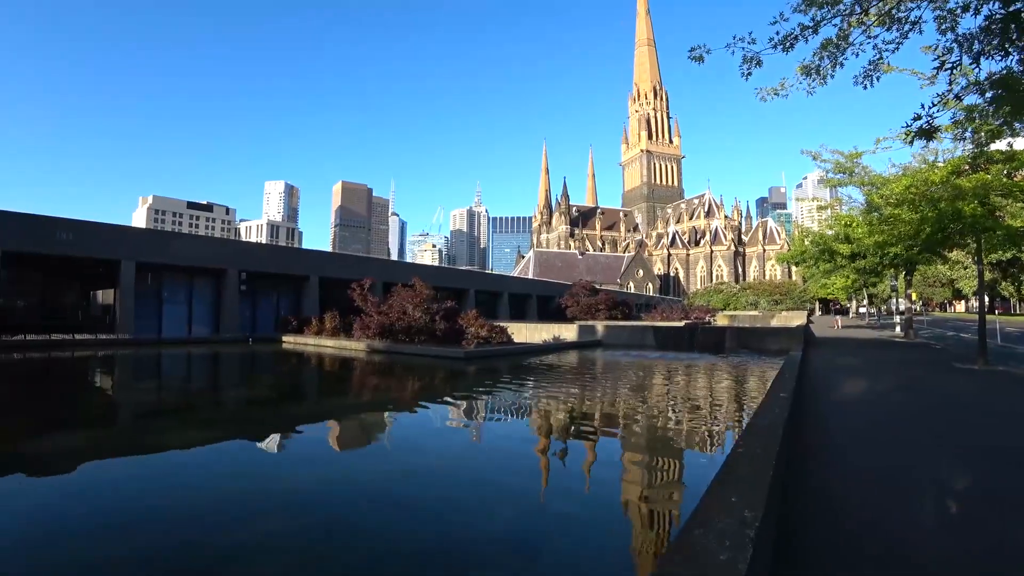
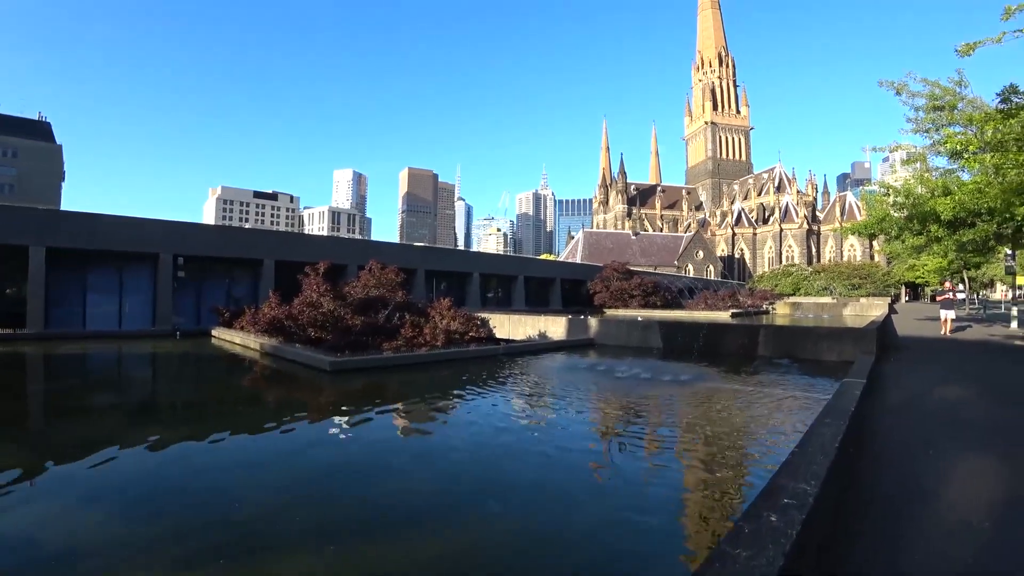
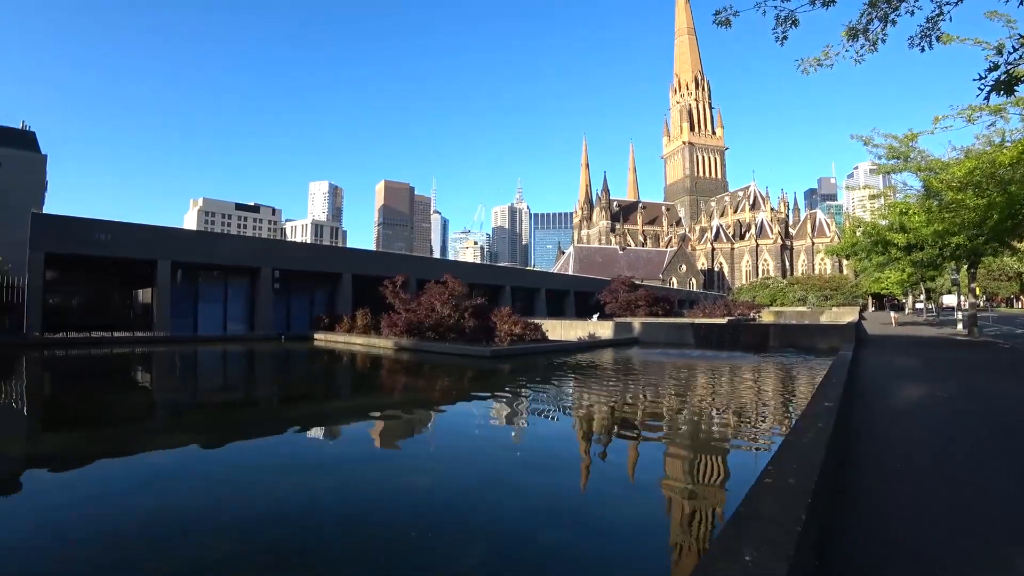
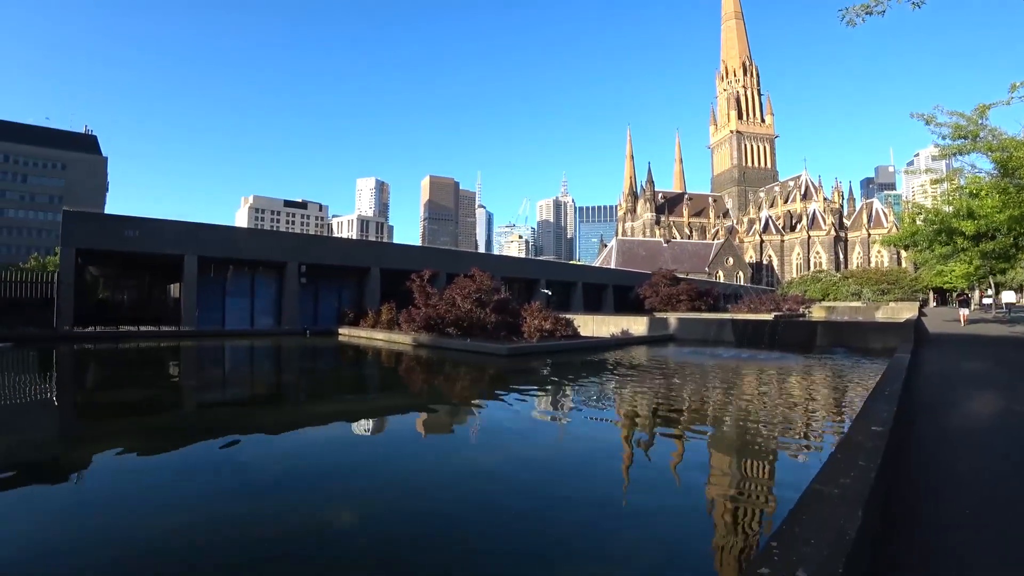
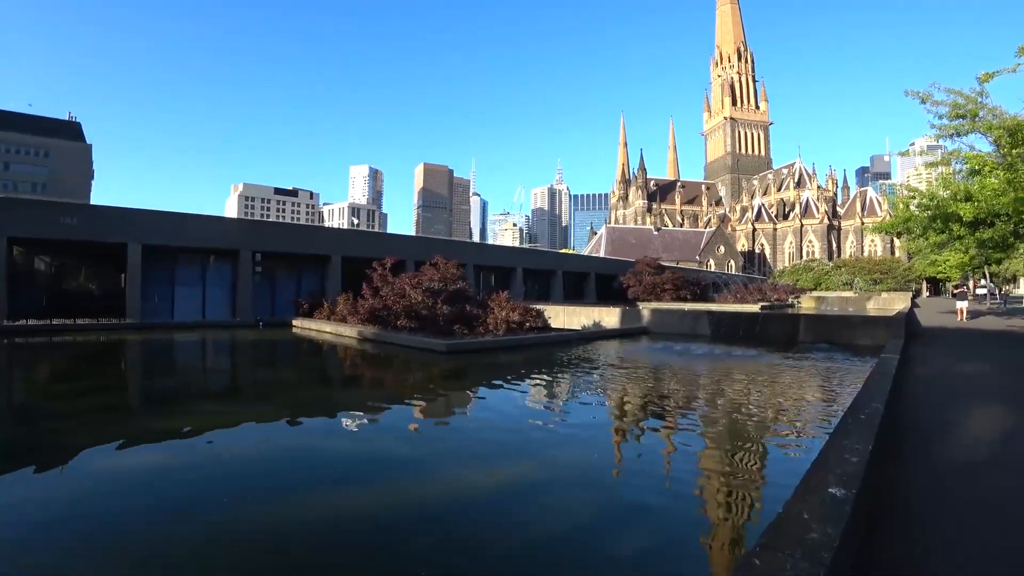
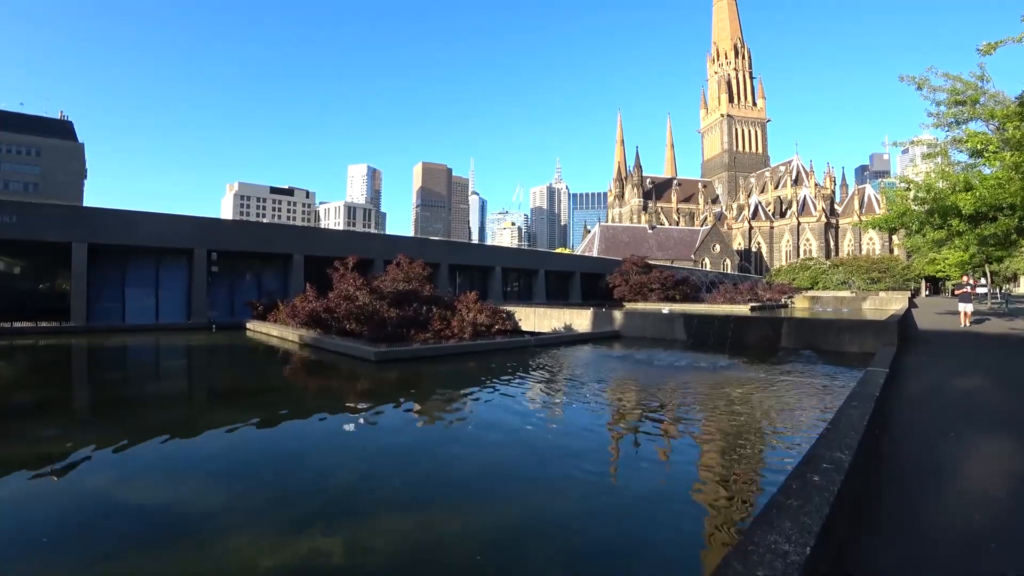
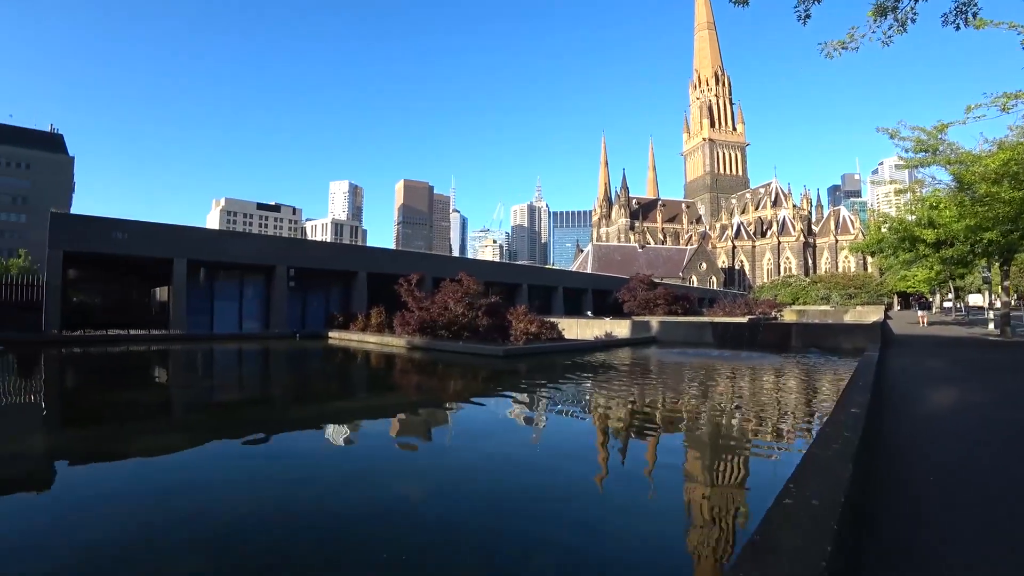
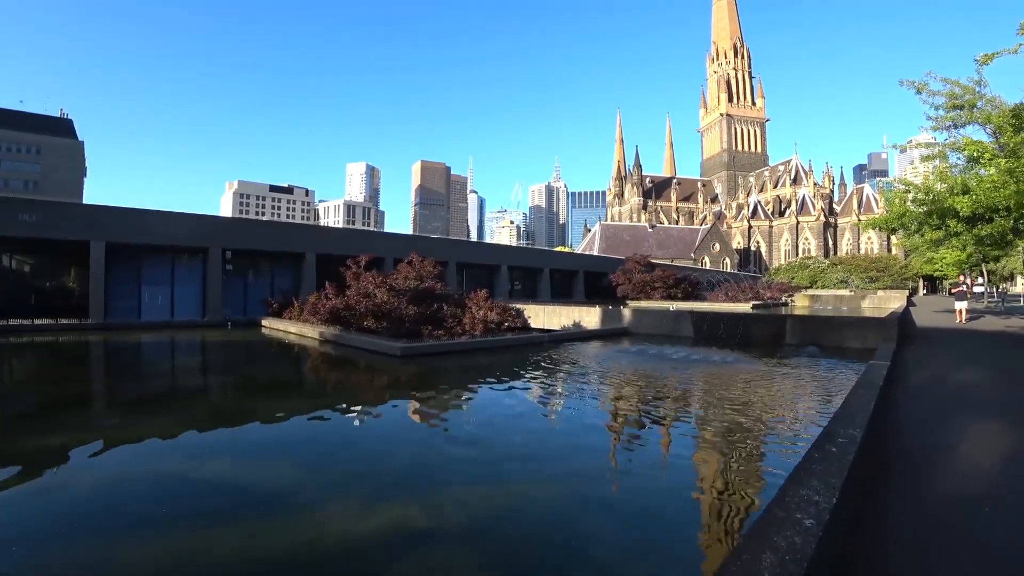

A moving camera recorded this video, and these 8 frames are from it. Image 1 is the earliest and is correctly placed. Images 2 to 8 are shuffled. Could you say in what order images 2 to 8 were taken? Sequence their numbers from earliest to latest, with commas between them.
3, 7, 4, 5, 8, 6, 2
